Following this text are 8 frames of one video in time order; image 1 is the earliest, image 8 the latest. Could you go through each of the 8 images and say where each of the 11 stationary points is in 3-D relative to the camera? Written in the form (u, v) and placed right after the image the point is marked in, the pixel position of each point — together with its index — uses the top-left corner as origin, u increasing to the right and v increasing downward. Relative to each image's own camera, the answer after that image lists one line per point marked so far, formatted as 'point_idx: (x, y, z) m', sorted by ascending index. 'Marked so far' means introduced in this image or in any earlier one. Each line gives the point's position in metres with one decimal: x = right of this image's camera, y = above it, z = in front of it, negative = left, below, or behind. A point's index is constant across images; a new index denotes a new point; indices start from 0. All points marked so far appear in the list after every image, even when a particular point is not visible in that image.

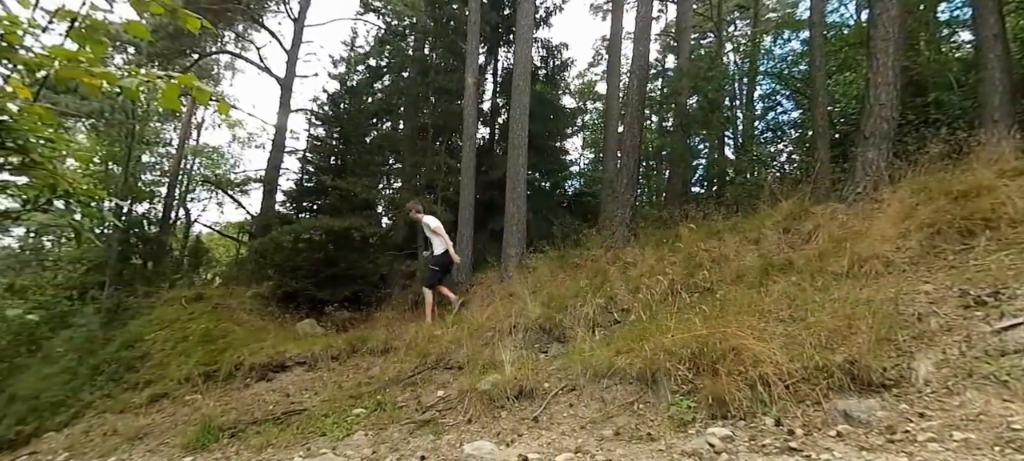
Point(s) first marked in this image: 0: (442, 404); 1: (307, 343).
0: (-0.8, -2.0, +5.9) m
1: (-3.2, -1.6, +7.5) m
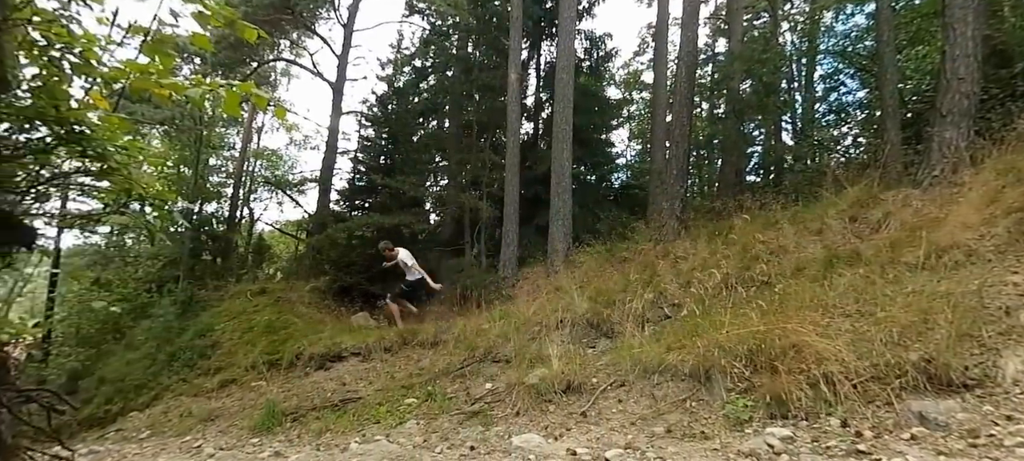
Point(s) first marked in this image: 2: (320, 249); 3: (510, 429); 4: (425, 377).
0: (-0.2, -1.9, +5.9) m
1: (-2.4, -1.6, +7.7) m
2: (-4.2, -0.4, +11.2) m
3: (0.0, -2.0, +5.2) m
4: (-1.1, -1.9, +6.5) m
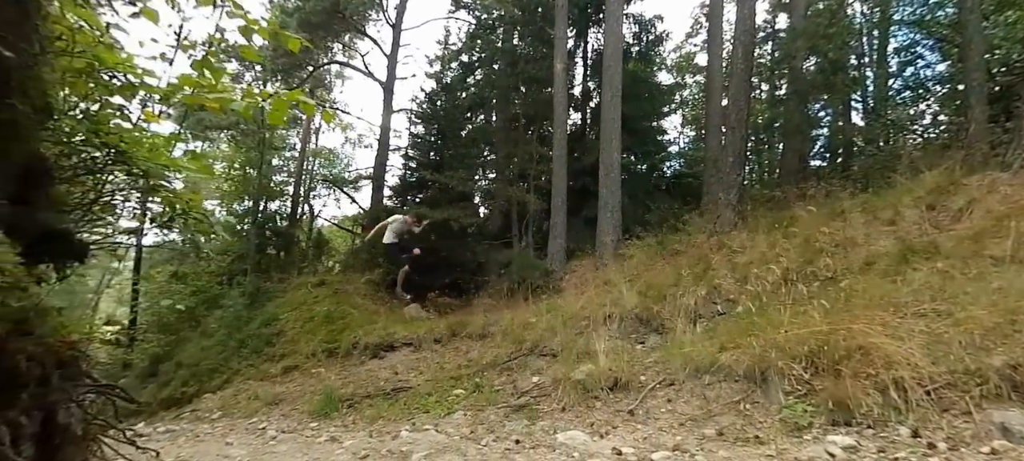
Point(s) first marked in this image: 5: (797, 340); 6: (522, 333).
0: (+0.3, -1.8, +5.9) m
1: (-1.7, -1.5, +8.0) m
2: (-3.0, -0.3, +11.6) m
3: (+0.5, -1.9, +5.1) m
4: (-0.5, -1.8, +6.6) m
5: (+2.7, -1.0, +5.0) m
6: (+0.1, -1.5, +7.2) m
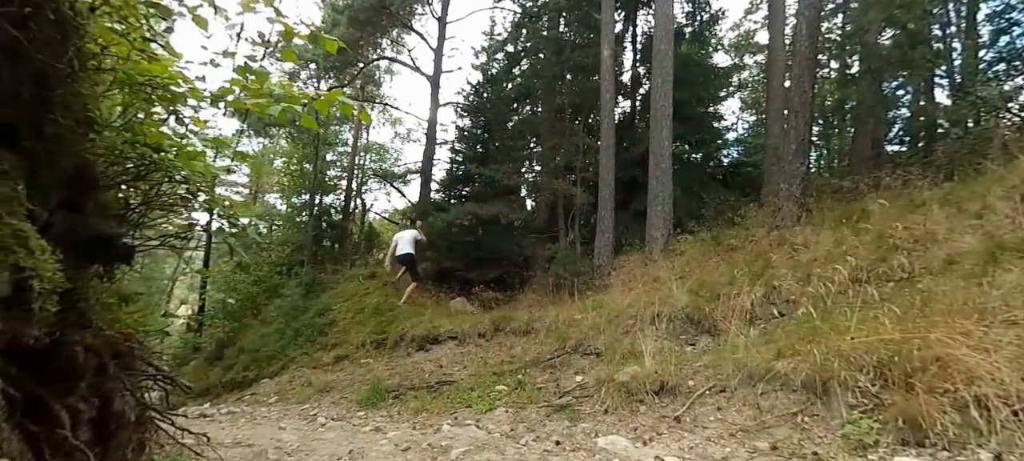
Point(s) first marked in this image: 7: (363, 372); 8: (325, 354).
0: (+0.7, -1.8, +5.7) m
1: (-0.9, -1.4, +8.1) m
2: (-1.7, -0.1, +11.8) m
3: (+0.8, -1.9, +5.0) m
4: (0.0, -1.7, +6.5) m
5: (+3.0, -1.0, +4.5) m
6: (+0.7, -1.4, +7.0) m
7: (-2.1, -1.9, +7.0) m
8: (-2.9, -1.9, +7.9) m
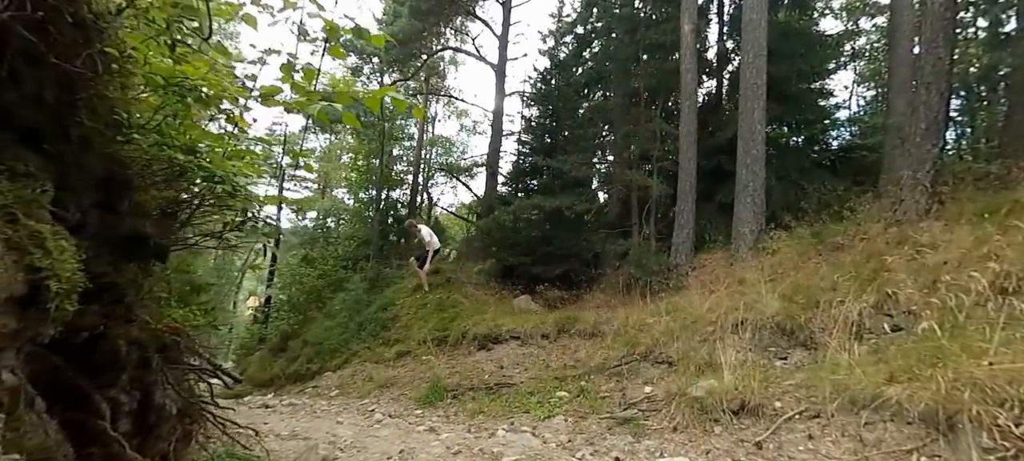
0: (+1.3, -1.7, +5.2) m
1: (+0.2, -1.3, +7.8) m
2: (+0.1, +0.1, +11.6) m
3: (+1.3, -1.9, +4.4) m
4: (+0.8, -1.6, +6.1) m
5: (+3.4, -1.0, +3.5) m
6: (+1.6, -1.3, +6.5) m
7: (-1.2, -1.9, +7.0) m
8: (-1.9, -1.8, +8.0) m
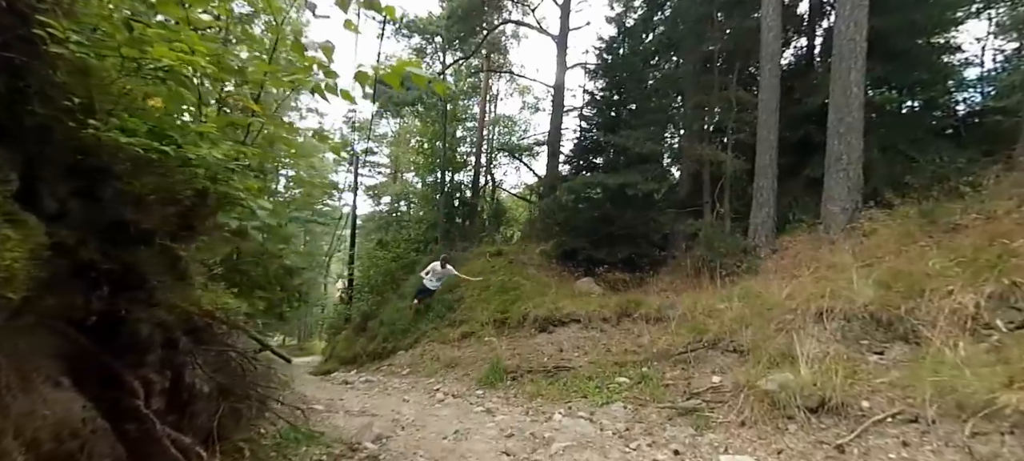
0: (+1.9, -1.5, +4.8) m
1: (+1.1, -1.0, +7.6) m
2: (+1.6, +0.5, +11.3) m
3: (+1.7, -1.7, +4.1) m
4: (+1.5, -1.4, +5.8) m
5: (+3.6, -0.9, +2.8) m
6: (+2.3, -1.1, +6.0) m
7: (-0.3, -1.6, +7.0) m
8: (-0.8, -1.5, +8.1) m
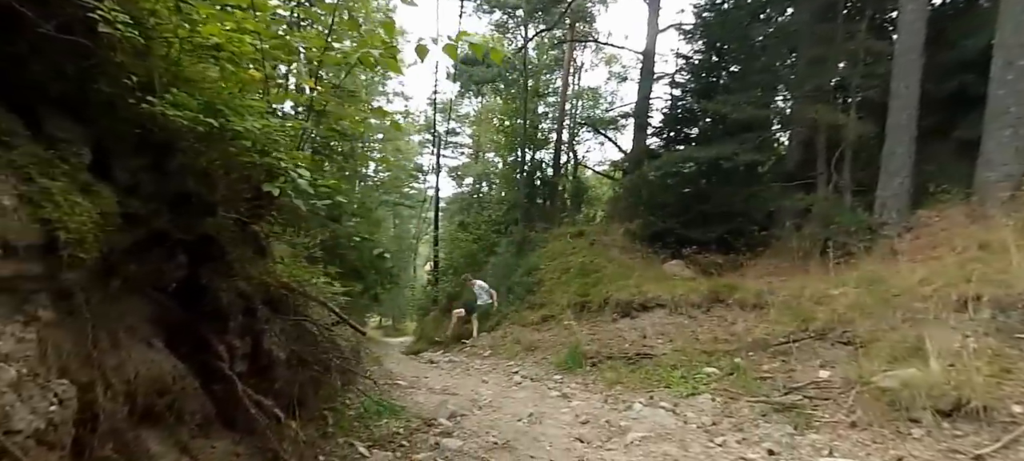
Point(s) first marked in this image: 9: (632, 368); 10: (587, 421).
0: (+2.5, -1.3, +4.2) m
1: (+2.3, -0.8, +7.0) m
2: (+3.5, +0.8, +10.6) m
3: (+2.2, -1.5, +3.5) m
4: (+2.3, -1.2, +5.2) m
5: (+3.8, -0.7, +1.9) m
6: (+3.2, -0.8, +5.3) m
7: (+0.8, -1.4, +6.8) m
8: (+0.5, -1.3, +8.0) m
9: (+1.3, -1.5, +5.4) m
10: (+0.7, -1.7, +4.5) m
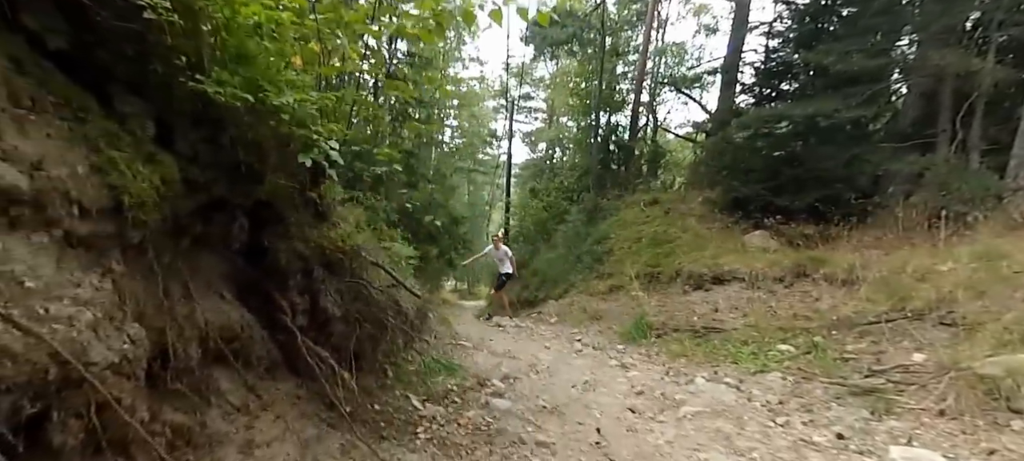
0: (+2.8, -1.0, +3.7) m
1: (+3.2, -0.4, +6.5) m
2: (+5.1, +1.4, +9.6) m
3: (+2.4, -1.2, +3.1) m
4: (+2.8, -0.9, +4.7) m
5: (+3.6, -0.5, +1.1) m
6: (+3.7, -0.5, +4.6) m
7: (+1.7, -1.0, +6.5) m
8: (+1.6, -0.8, +7.8) m
9: (+1.9, -1.1, +5.1) m
10: (+1.1, -1.4, +4.4) m
